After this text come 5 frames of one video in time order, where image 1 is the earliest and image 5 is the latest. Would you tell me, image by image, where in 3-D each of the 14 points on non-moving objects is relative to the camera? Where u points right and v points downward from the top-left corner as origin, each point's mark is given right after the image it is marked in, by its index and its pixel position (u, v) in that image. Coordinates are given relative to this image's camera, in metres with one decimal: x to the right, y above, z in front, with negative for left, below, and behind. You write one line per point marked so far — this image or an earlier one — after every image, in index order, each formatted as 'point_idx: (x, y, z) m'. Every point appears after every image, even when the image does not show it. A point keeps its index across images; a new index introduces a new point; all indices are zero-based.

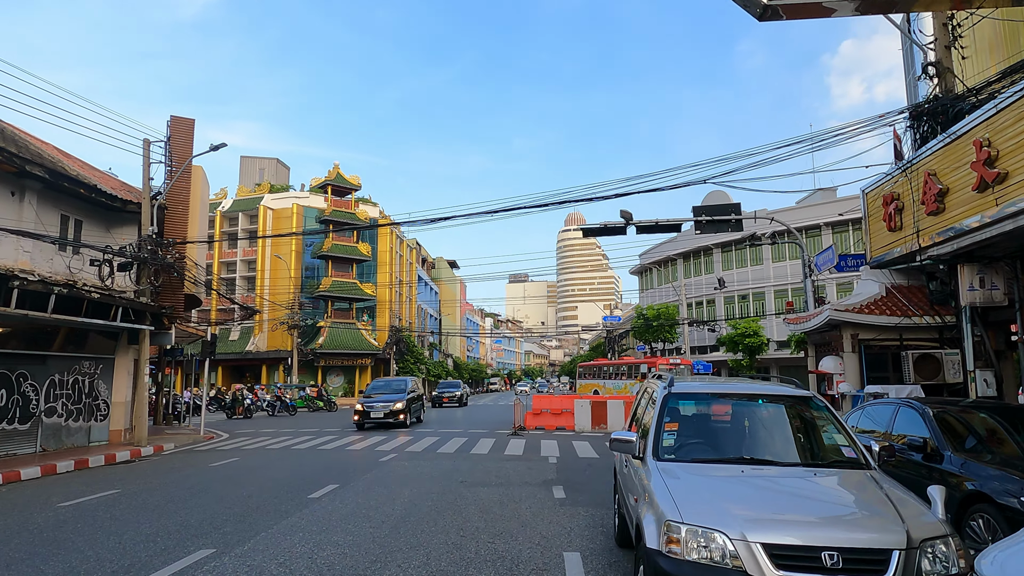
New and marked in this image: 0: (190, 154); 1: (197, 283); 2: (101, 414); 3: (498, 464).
0: (-9.4, +4.0, +19.4) m
1: (-9.4, +0.1, +19.8) m
2: (-11.2, -3.4, +18.1) m
3: (-0.3, -3.3, +12.7) m
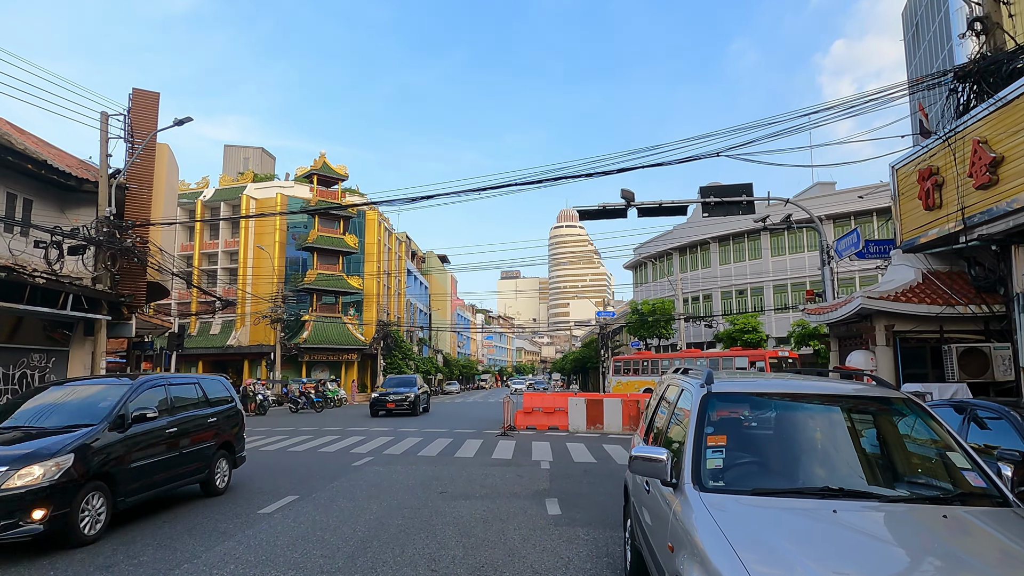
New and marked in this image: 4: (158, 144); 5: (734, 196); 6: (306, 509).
0: (-9.7, +4.3, +17.9) m
1: (-9.7, +0.5, +18.3) m
2: (-11.5, -3.1, +16.7) m
3: (-0.5, -3.1, +11.3) m
4: (-10.1, +4.1, +19.0) m
5: (+4.6, +1.9, +13.7) m
6: (-2.5, -2.7, +8.1) m
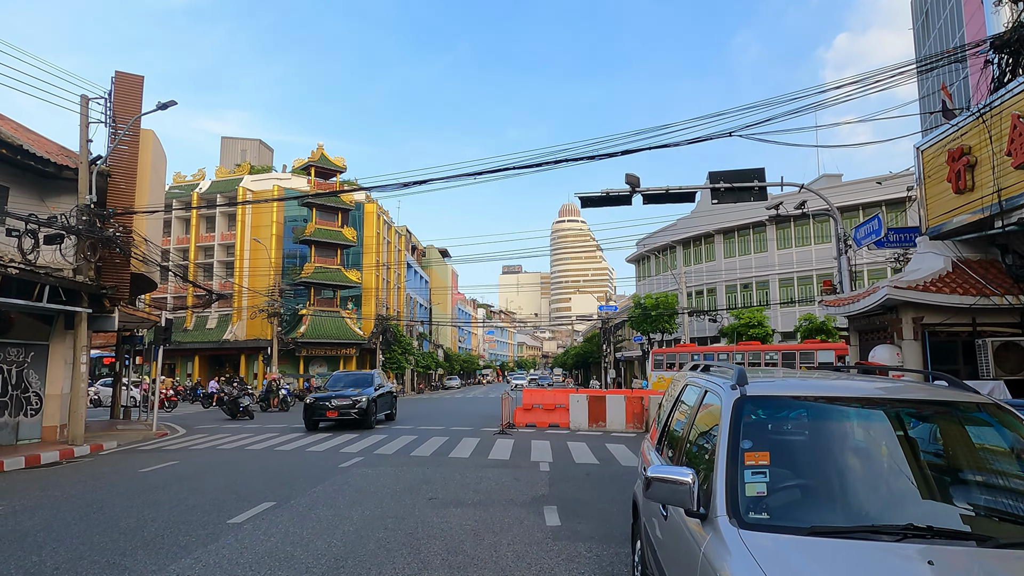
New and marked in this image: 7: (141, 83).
0: (-9.7, +4.5, +17.2) m
1: (-9.7, +0.7, +17.6) m
2: (-11.5, -2.9, +16.0) m
3: (-0.6, -2.9, +10.6) m
4: (-10.1, +4.3, +18.2) m
5: (+4.5, +2.1, +13.0) m
6: (-2.6, -2.6, +7.4) m
7: (-9.8, +5.4, +17.6) m
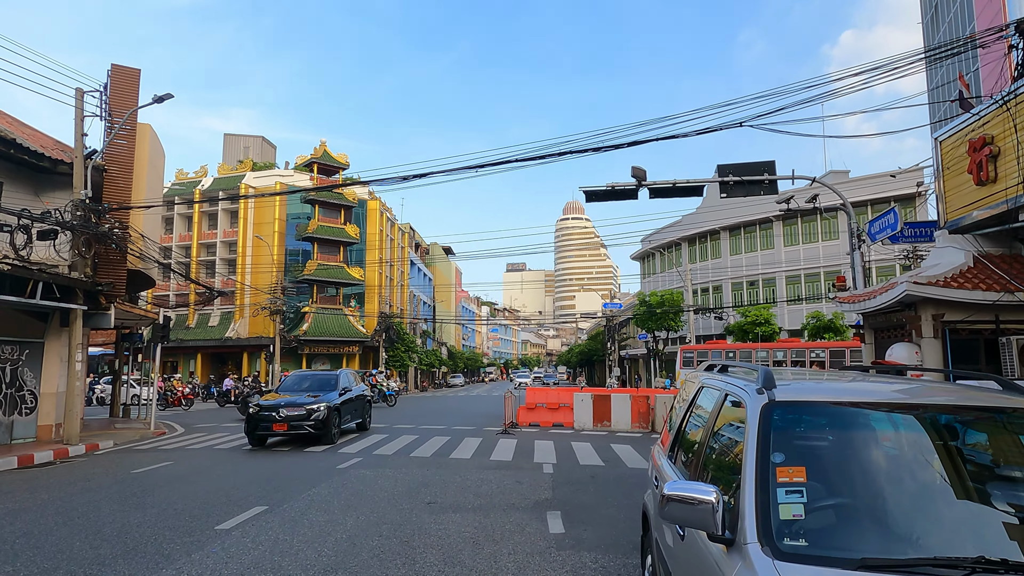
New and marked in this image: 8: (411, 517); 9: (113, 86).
0: (-9.6, +4.6, +16.9) m
1: (-9.6, +0.8, +17.3) m
2: (-11.5, -2.8, +15.7) m
3: (-0.5, -2.9, +10.3) m
4: (-10.0, +4.4, +17.9) m
5: (+4.6, +2.1, +12.6) m
6: (-2.5, -2.5, +7.0) m
7: (-9.7, +5.5, +17.3) m
8: (-1.1, -2.5, +7.3) m
9: (-10.1, +5.1, +16.8) m
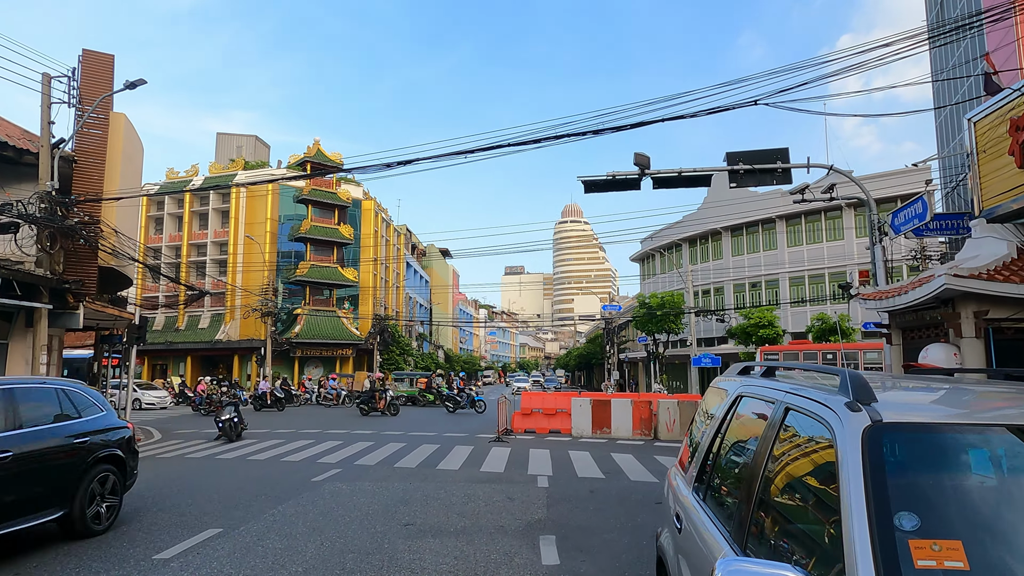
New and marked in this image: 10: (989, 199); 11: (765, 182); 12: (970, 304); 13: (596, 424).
0: (-9.7, +4.6, +15.9) m
1: (-9.8, +0.8, +16.4) m
2: (-11.6, -2.7, +14.7) m
3: (-0.6, -2.8, +9.3) m
4: (-10.2, +4.5, +17.0) m
5: (+4.5, +2.2, +11.7) m
6: (-2.7, -2.4, +6.1) m
7: (-9.9, +5.6, +16.4) m
8: (-1.2, -2.4, +6.3) m
9: (-10.2, +5.2, +15.9) m
10: (+6.4, +1.2, +8.9) m
11: (+4.4, +1.8, +11.7) m
12: (+5.5, -0.2, +8.1) m
13: (+2.0, -3.3, +16.0) m
